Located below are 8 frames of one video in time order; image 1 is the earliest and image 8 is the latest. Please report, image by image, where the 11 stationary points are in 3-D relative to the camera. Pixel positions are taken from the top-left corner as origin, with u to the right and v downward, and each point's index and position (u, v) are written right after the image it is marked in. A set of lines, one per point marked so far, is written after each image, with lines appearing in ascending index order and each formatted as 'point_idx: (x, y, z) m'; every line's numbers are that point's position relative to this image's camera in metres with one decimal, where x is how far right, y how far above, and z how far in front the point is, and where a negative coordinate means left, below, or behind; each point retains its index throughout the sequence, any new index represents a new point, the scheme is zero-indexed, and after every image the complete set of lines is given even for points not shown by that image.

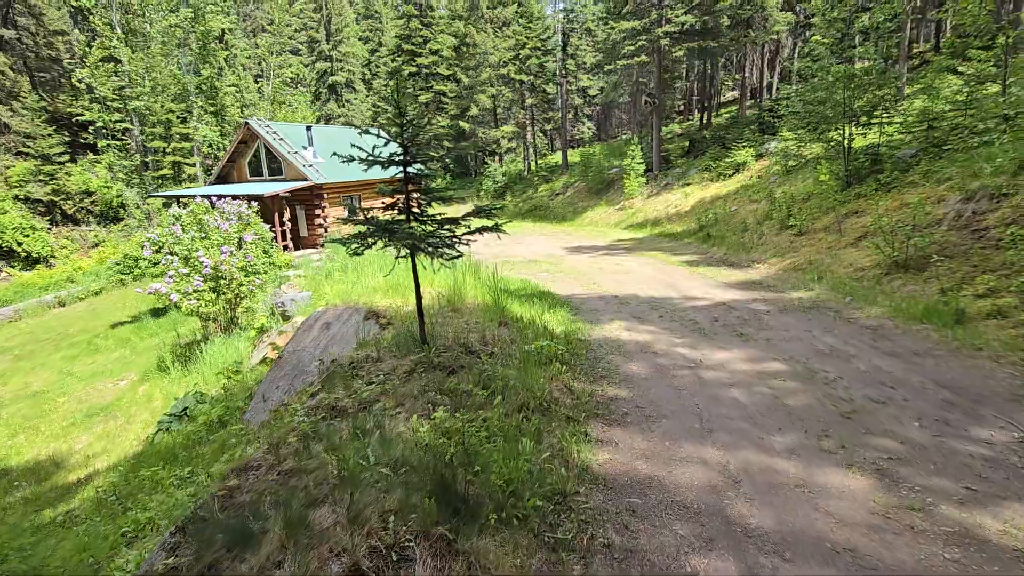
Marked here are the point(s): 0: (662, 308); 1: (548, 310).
0: (+2.3, -0.3, +8.0) m
1: (+0.4, -0.4, +7.6) m
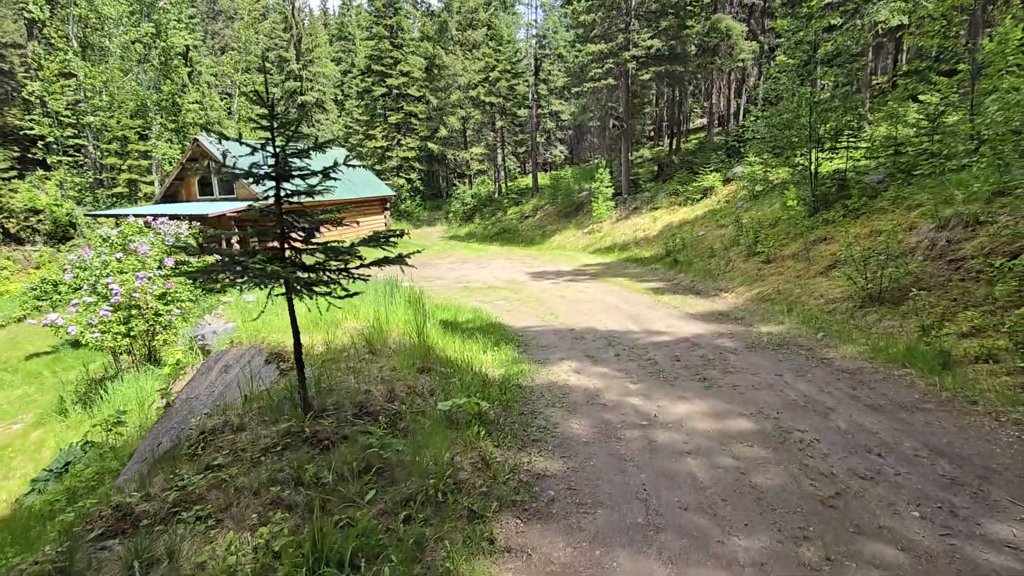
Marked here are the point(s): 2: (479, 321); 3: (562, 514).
0: (+1.5, -0.8, +7.2) m
1: (-0.4, -0.8, +6.7) m
2: (-0.6, -0.6, +9.0) m
3: (+0.3, -1.3, +2.9) m
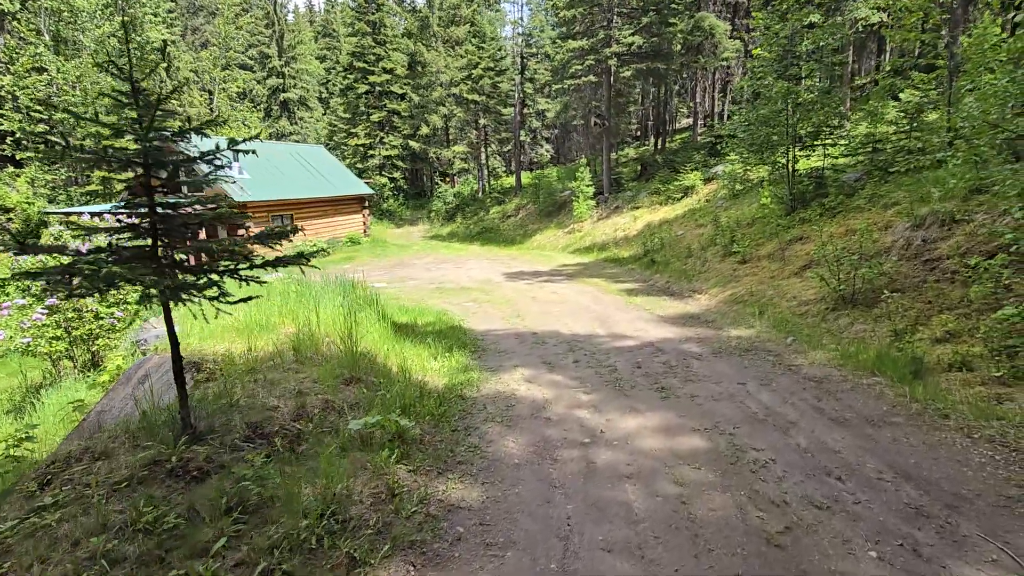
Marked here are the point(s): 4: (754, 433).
0: (+0.9, -0.8, +6.8) m
1: (-1.0, -0.8, +6.3) m
2: (-1.2, -0.6, +8.6) m
3: (-0.2, -1.3, +2.5) m
4: (+1.9, -1.1, +3.9) m
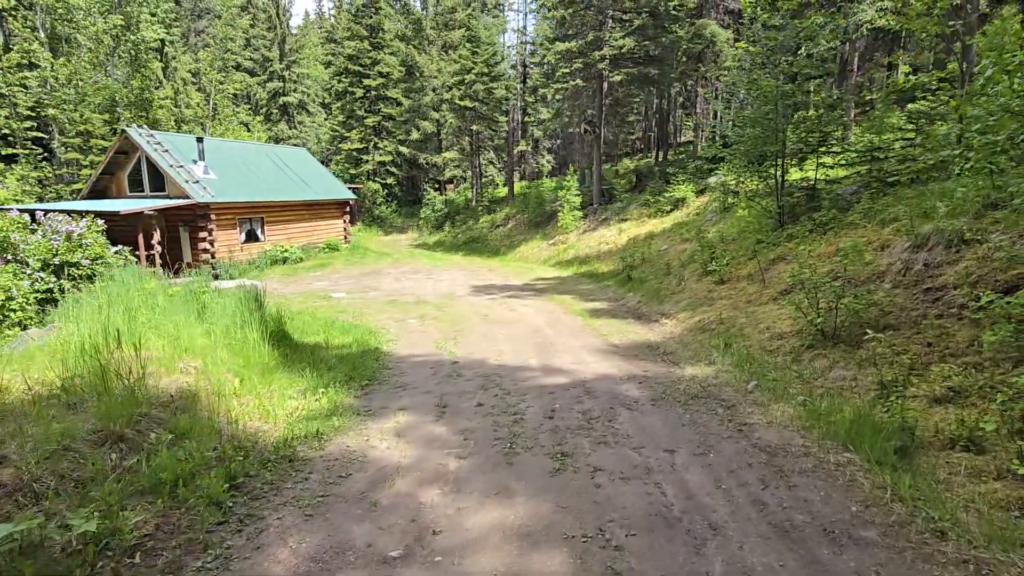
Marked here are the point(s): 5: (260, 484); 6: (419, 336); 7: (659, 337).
0: (-0.2, -1.1, +5.5) m
1: (-2.0, -1.0, +5.0) m
2: (-2.3, -0.8, +7.4) m
3: (-1.4, -1.4, +1.2) m
4: (+0.7, -1.3, +2.6) m
5: (-1.6, -1.2, +3.3) m
6: (-1.5, -0.8, +8.4) m
7: (+2.2, -0.7, +7.6) m
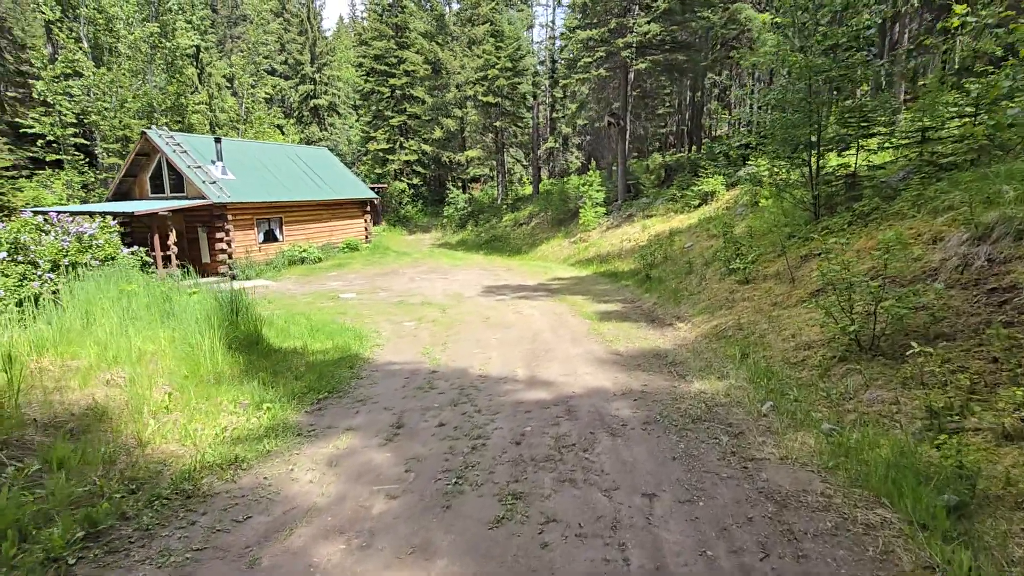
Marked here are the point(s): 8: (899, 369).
0: (-0.4, -1.1, +4.8) m
1: (-2.3, -1.0, +4.5) m
2: (-2.4, -0.9, +6.8) m
3: (-1.9, -1.5, +0.6) m
4: (+0.3, -1.3, +1.9) m
5: (-2.0, -1.3, +2.7) m
6: (-1.6, -0.8, +7.8) m
7: (+2.1, -0.7, +6.7) m
8: (+3.0, -0.6, +4.0) m
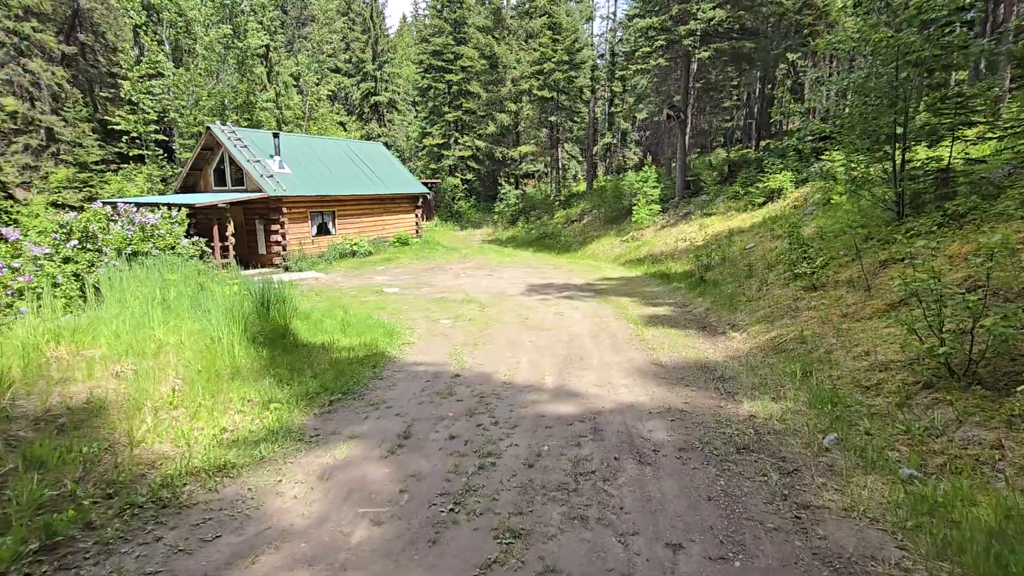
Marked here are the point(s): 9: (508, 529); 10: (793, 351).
0: (-0.2, -1.1, +4.4) m
1: (-2.1, -1.0, +4.3) m
2: (-2.0, -0.8, +6.6) m
3: (-2.2, -1.4, +0.4) m
4: (+0.2, -1.4, +1.4) m
5: (-2.0, -1.2, +2.5) m
6: (-1.1, -0.8, +7.5) m
7: (+2.5, -0.8, +6.1) m
8: (+3.1, -0.7, +3.3) m
9: (0.0, -1.3, +2.7) m
10: (+3.0, -0.7, +5.5) m
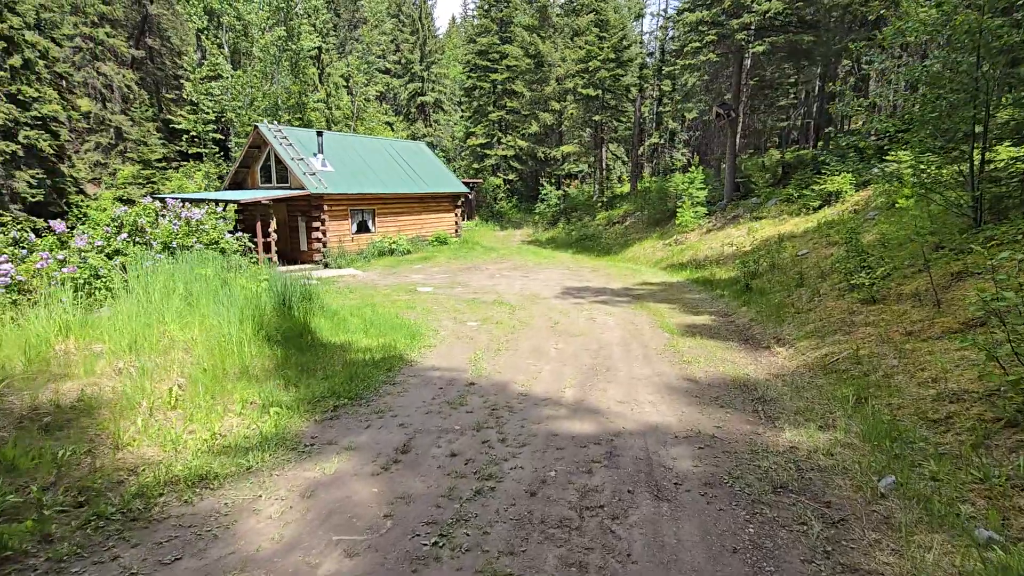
0: (-0.2, -1.1, +4.1) m
1: (-2.1, -1.0, +4.1) m
2: (-1.7, -0.8, +6.4) m
3: (-2.4, -1.4, +0.2) m
4: (0.0, -1.4, +1.1) m
5: (-2.1, -1.2, +2.3) m
6: (-0.7, -0.8, +7.3) m
7: (+2.7, -0.9, +5.5) m
8: (+3.1, -0.9, +2.7) m
9: (-0.1, -1.3, +2.4) m
10: (+3.2, -0.8, +4.9) m
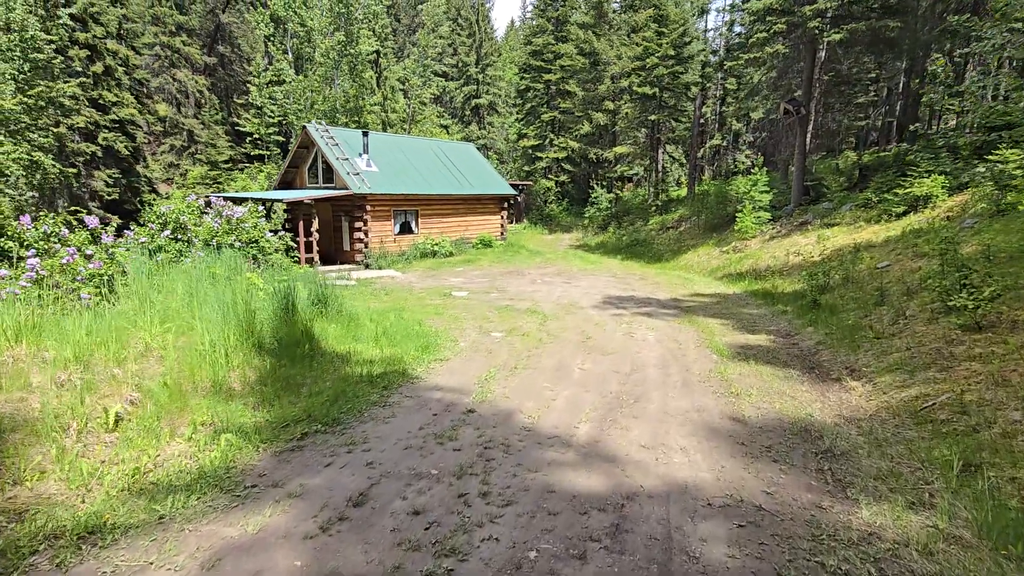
0: (-0.2, -1.2, +3.3) m
1: (-2.1, -1.0, +3.5) m
2: (-1.5, -0.9, +5.8) m
3: (-2.9, -1.4, -0.3) m
4: (-0.4, -1.5, +0.3) m
5: (-2.4, -1.2, +1.7) m
6: (-0.4, -0.9, +6.5) m
7: (+2.7, -1.1, +4.4) m
8: (+2.9, -1.0, +1.6) m
9: (-0.3, -1.4, +1.6) m
10: (+3.2, -1.0, +3.8) m
